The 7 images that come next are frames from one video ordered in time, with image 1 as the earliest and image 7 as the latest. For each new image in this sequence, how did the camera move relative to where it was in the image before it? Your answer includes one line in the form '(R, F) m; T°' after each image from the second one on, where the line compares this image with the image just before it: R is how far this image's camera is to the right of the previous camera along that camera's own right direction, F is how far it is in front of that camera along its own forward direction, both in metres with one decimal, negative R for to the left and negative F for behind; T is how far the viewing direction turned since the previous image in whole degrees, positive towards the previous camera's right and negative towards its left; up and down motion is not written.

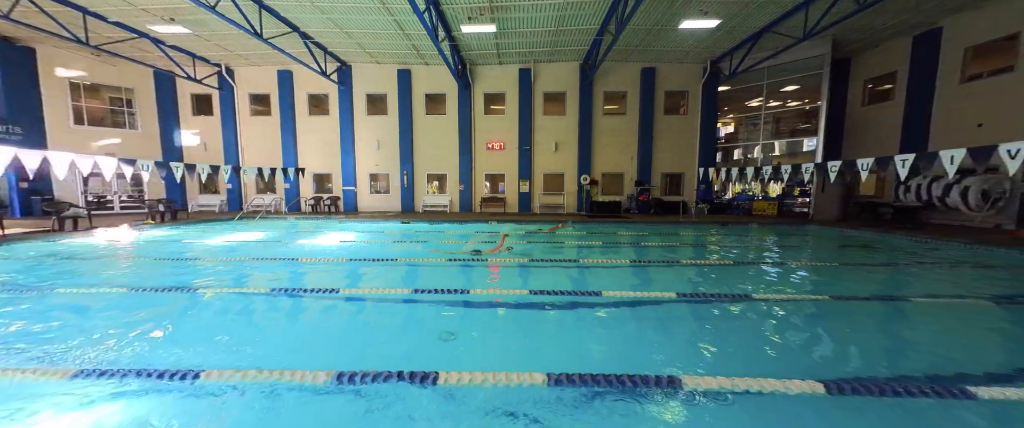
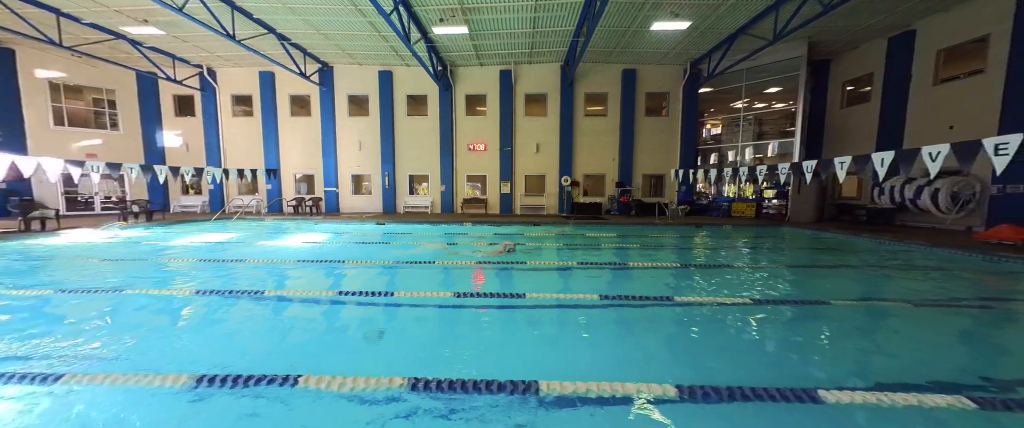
(+0.6, 0.0) m; 0°
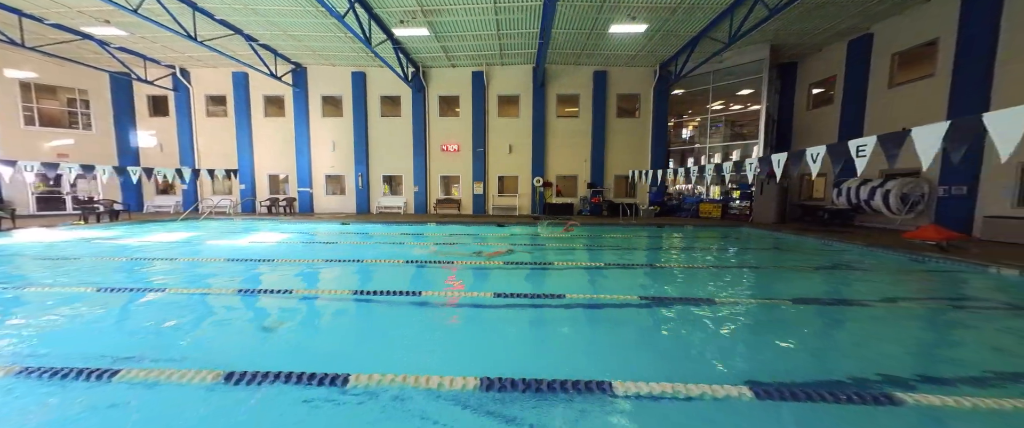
(+0.8, -0.1) m; 0°
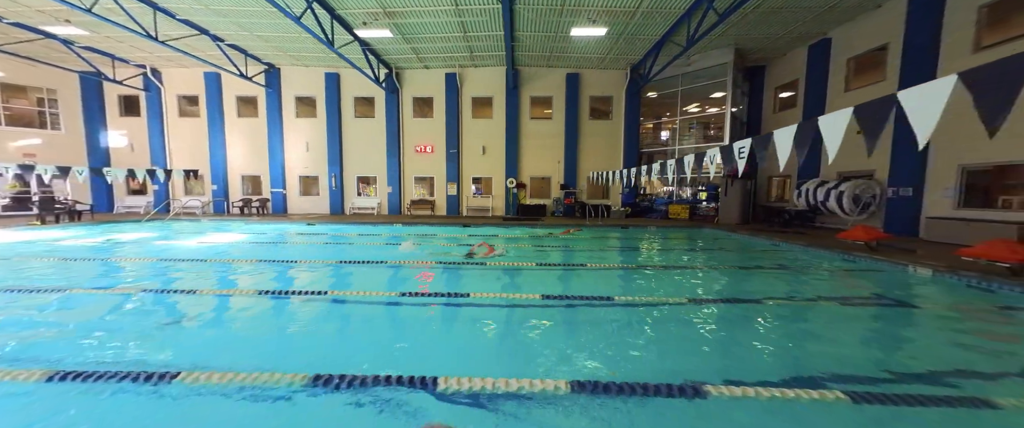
(+0.7, 0.0) m; +1°
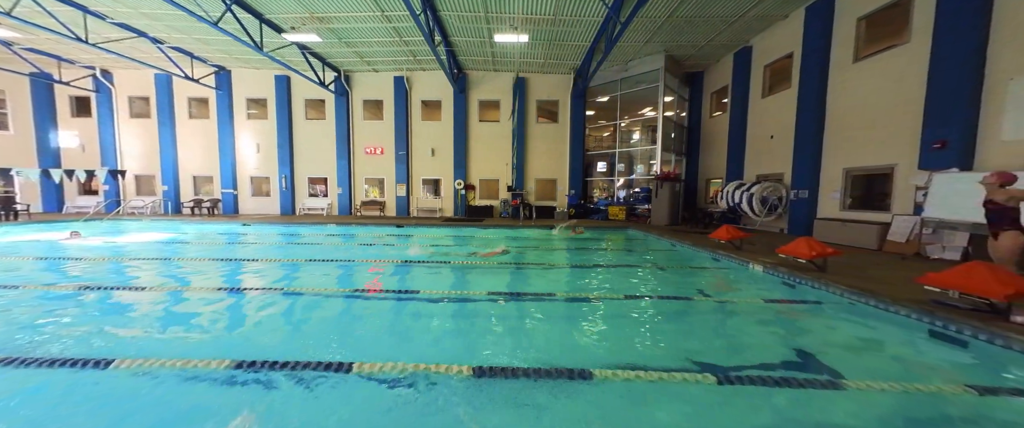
(+1.5, -0.2) m; +1°
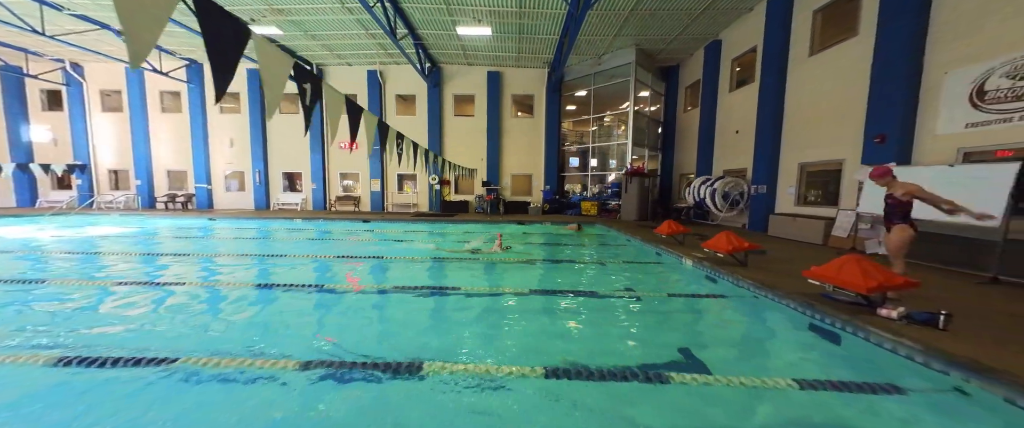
(+0.8, 0.0) m; 0°
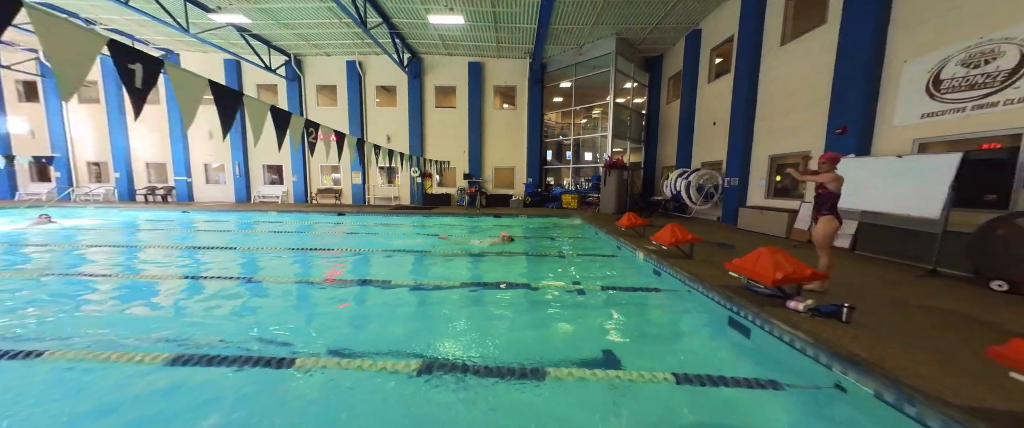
(+0.5, +0.1) m; 0°
